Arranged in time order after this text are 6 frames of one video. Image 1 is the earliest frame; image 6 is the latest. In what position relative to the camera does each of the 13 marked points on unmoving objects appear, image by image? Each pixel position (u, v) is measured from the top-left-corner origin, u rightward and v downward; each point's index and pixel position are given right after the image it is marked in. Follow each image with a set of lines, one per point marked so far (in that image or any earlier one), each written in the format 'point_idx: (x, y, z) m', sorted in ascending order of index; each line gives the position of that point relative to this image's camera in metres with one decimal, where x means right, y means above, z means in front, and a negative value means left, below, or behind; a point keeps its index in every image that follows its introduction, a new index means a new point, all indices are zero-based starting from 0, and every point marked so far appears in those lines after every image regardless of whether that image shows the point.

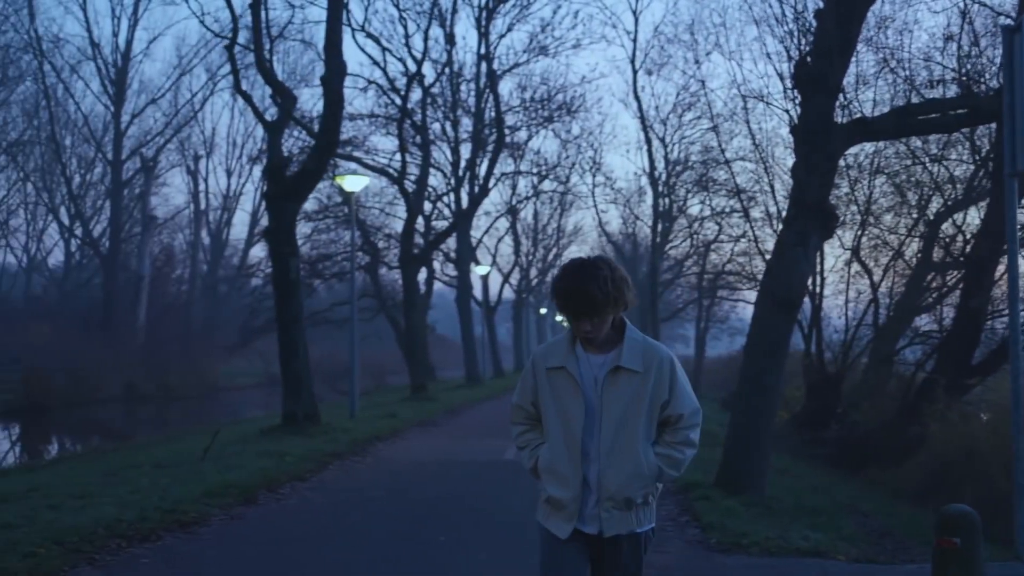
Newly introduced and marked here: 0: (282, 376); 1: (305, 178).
0: (-3.8, -1.5, +18.0) m
1: (-3.3, +1.7, +17.3) m
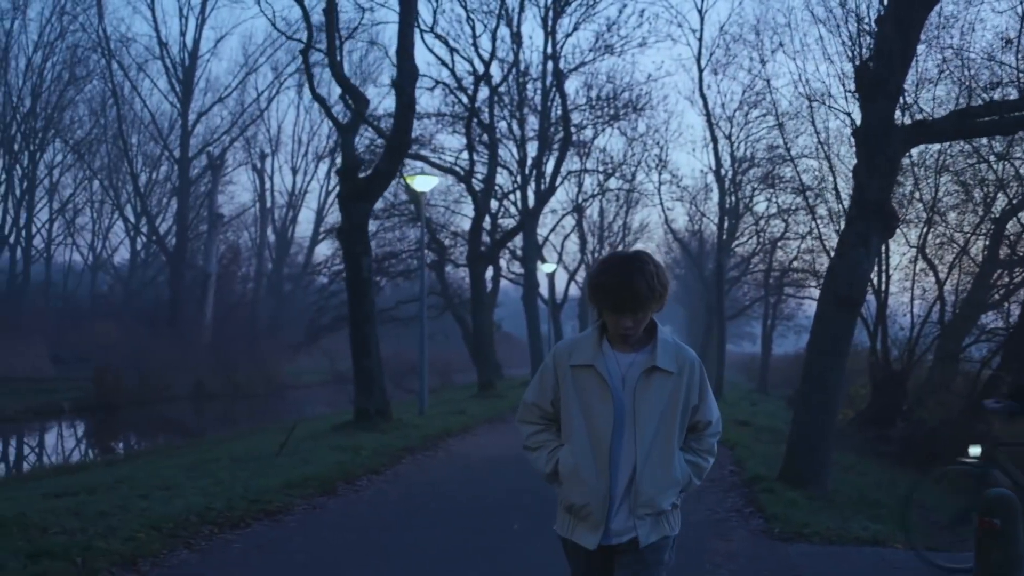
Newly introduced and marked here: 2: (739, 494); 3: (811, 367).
0: (-2.7, -1.4, +18.6) m
1: (-2.2, +1.8, +17.9) m
2: (+2.5, -2.2, +12.0) m
3: (+3.4, -0.9, +12.5) m
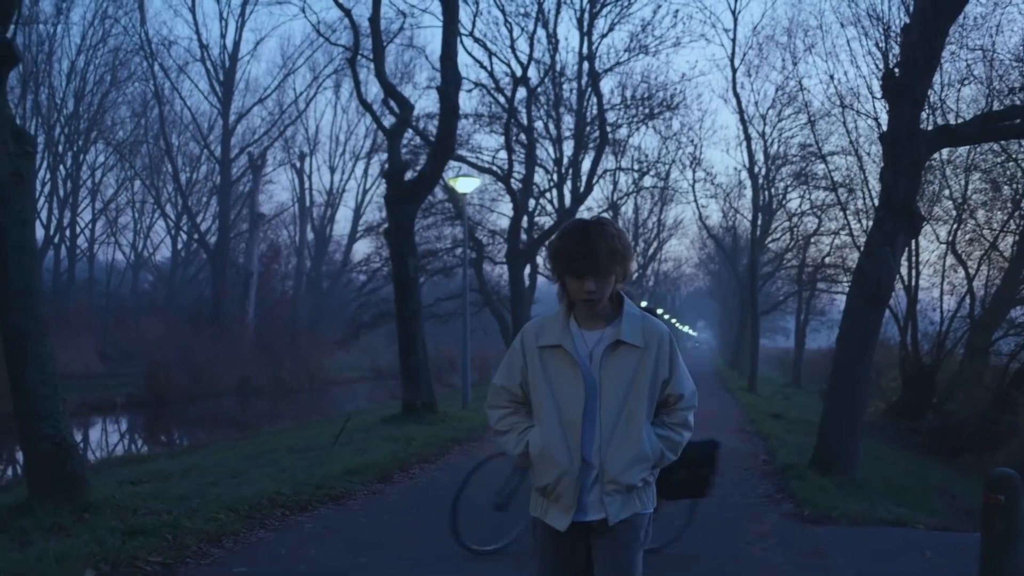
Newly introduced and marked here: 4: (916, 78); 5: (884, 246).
0: (-1.9, -1.4, +19.4) m
1: (-1.5, +1.8, +18.6) m
2: (+3.0, -2.2, +12.7) m
3: (+3.9, -0.9, +13.1) m
4: (+4.7, +2.4, +12.6) m
5: (+4.4, +0.5, +12.7) m
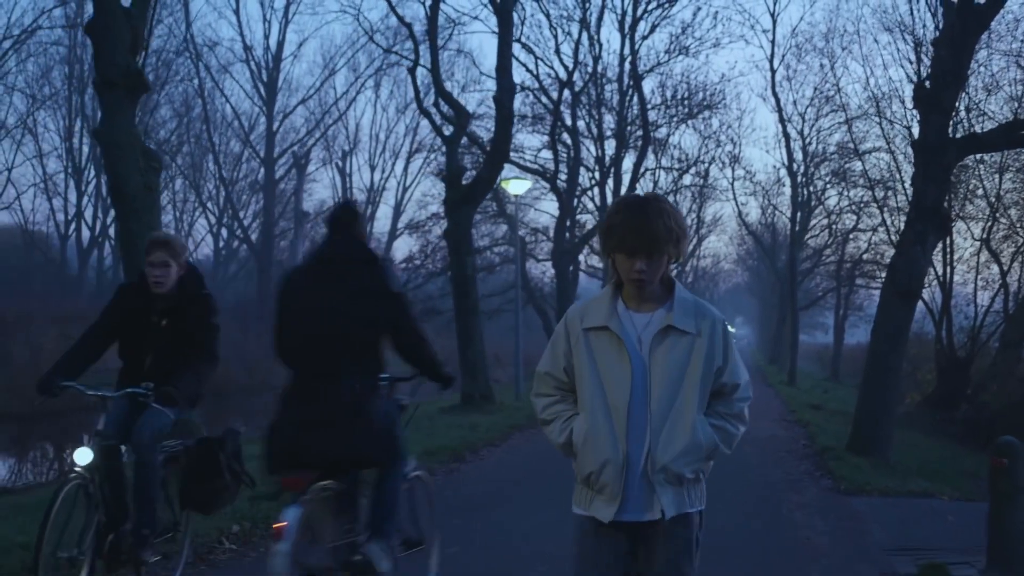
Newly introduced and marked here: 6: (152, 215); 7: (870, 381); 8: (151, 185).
0: (-1.0, -1.4, +20.6) m
1: (-0.6, +1.9, +19.8) m
2: (+3.8, -2.2, +13.7) m
3: (+4.7, -0.8, +14.1) m
4: (+5.4, +2.5, +13.6) m
5: (+5.1, +0.5, +13.7) m
6: (-3.2, +0.6, +9.7) m
7: (+4.6, -1.2, +14.1) m
8: (-3.3, +0.9, +9.8) m
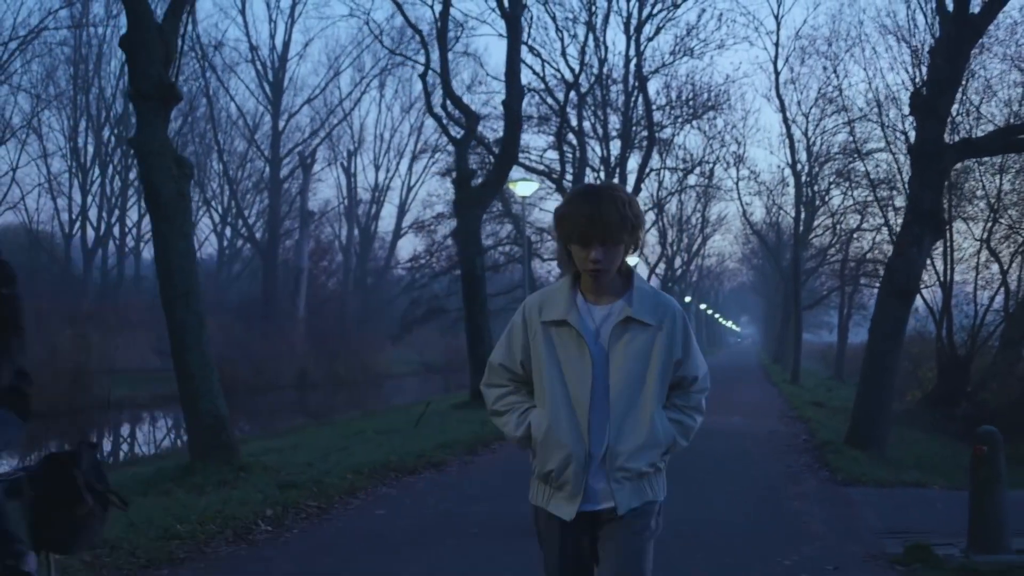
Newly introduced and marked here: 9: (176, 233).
0: (-0.8, -1.4, +21.1) m
1: (-0.4, +1.9, +20.3) m
2: (+3.9, -2.2, +14.2) m
3: (+4.8, -0.8, +14.6) m
4: (+5.5, +2.5, +14.0) m
5: (+5.2, +0.5, +14.2) m
6: (-3.1, +0.6, +10.2) m
7: (+4.8, -1.2, +14.6) m
8: (-3.2, +0.9, +10.3) m
9: (-3.1, +0.5, +10.2) m
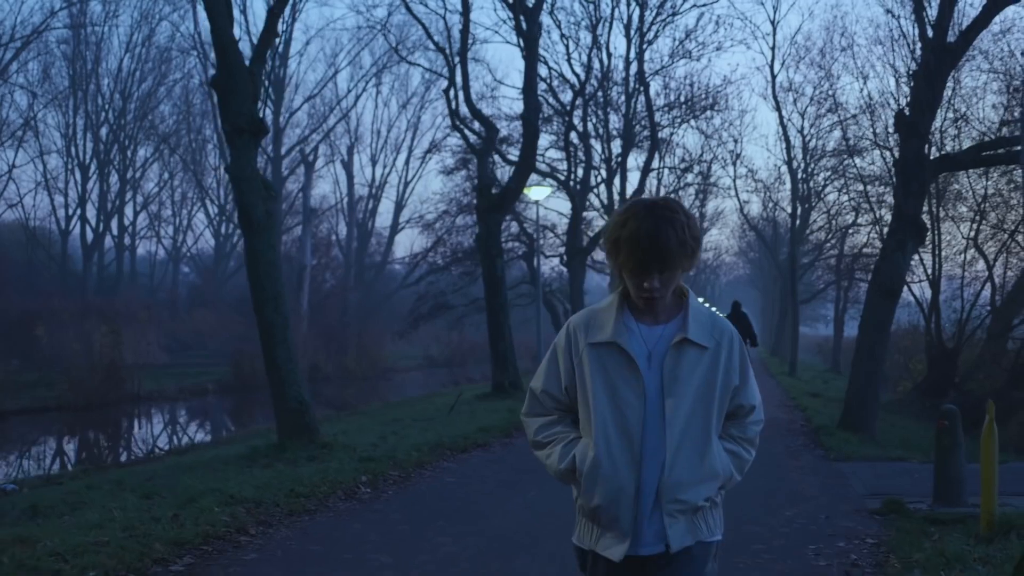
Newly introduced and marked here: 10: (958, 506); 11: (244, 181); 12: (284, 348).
0: (-0.4, -1.4, +22.7) m
1: (-0.1, +1.9, +21.9) m
2: (+4.3, -2.2, +15.8) m
3: (+5.2, -0.8, +16.2) m
4: (+5.9, +2.5, +15.7) m
5: (+5.6, +0.5, +15.8) m
6: (-2.7, +0.6, +11.8) m
7: (+5.2, -1.2, +16.2) m
8: (-2.8, +0.9, +12.0) m
9: (-2.7, +0.5, +11.8) m
10: (+3.6, -1.7, +8.7) m
11: (-2.9, +1.2, +11.7) m
12: (-2.6, -0.7, +12.0) m
